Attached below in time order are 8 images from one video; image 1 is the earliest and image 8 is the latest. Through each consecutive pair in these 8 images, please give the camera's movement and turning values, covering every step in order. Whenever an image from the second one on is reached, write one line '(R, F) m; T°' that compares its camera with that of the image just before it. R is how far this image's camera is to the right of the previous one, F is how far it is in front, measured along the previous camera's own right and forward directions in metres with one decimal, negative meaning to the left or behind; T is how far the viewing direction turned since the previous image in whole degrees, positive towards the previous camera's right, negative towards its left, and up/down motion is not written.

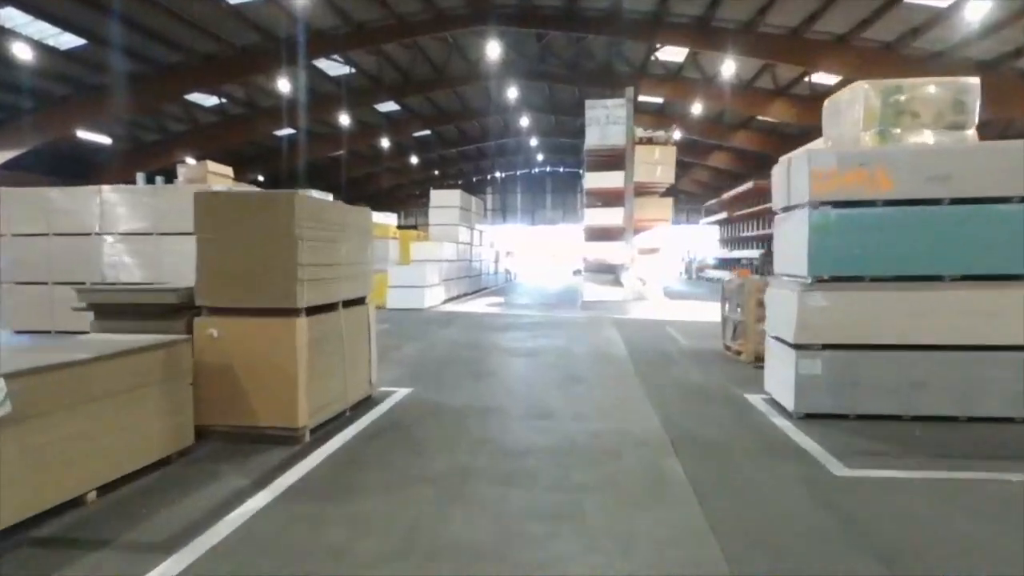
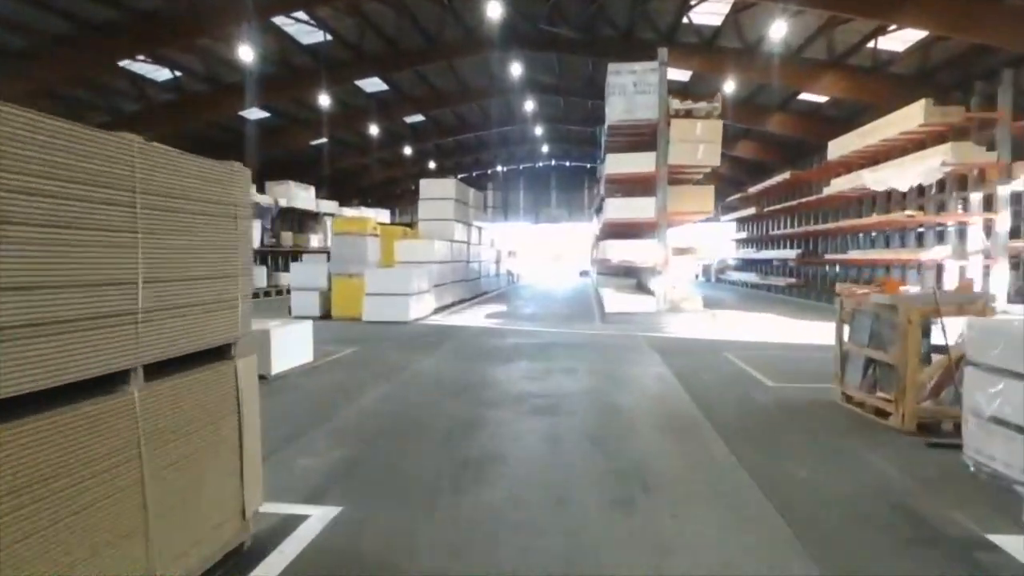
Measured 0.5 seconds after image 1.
(-0.1, +2.6) m; 0°
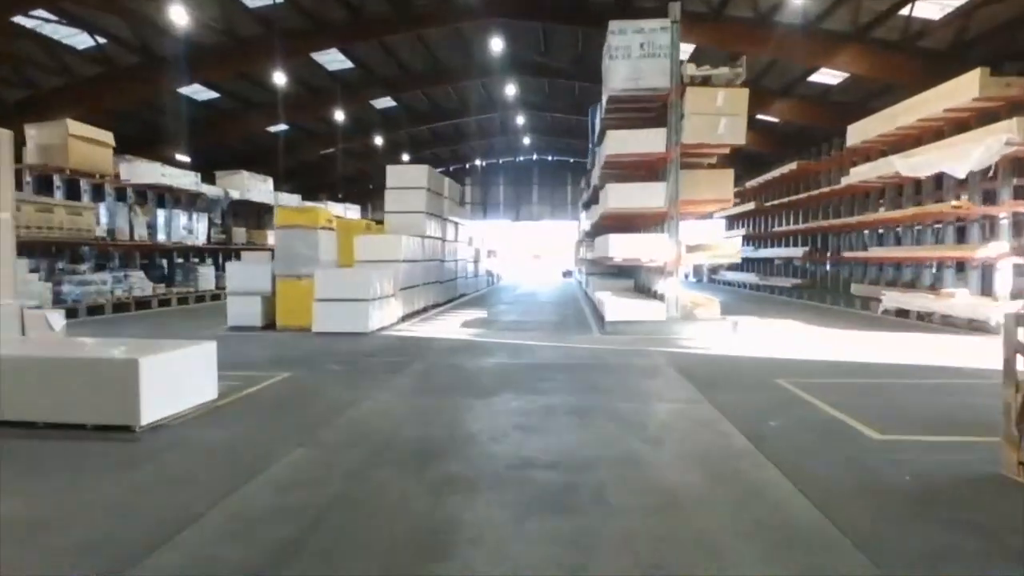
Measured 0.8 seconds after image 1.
(0.0, +1.9) m; +2°
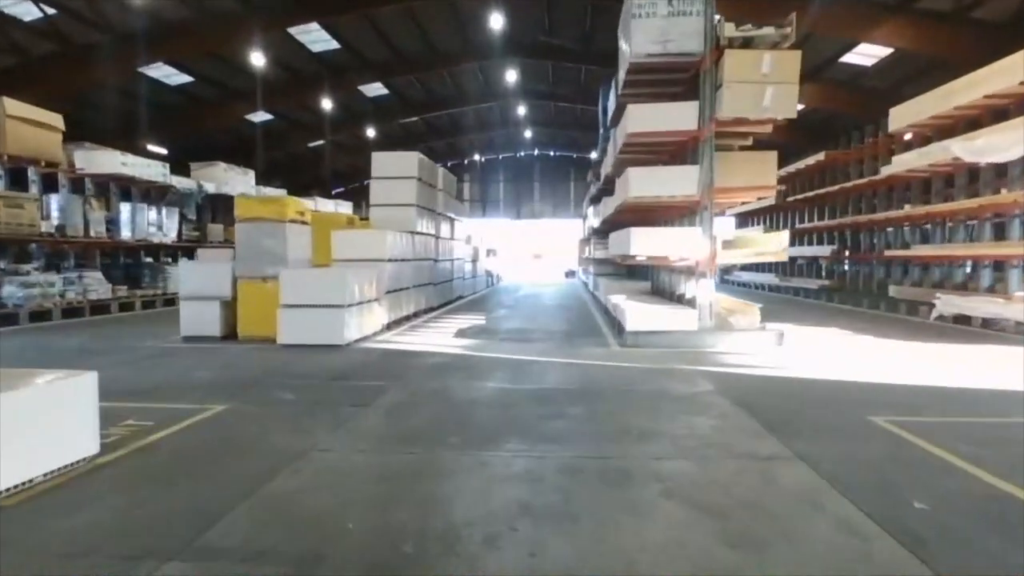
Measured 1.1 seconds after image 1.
(0.0, +1.5) m; 0°
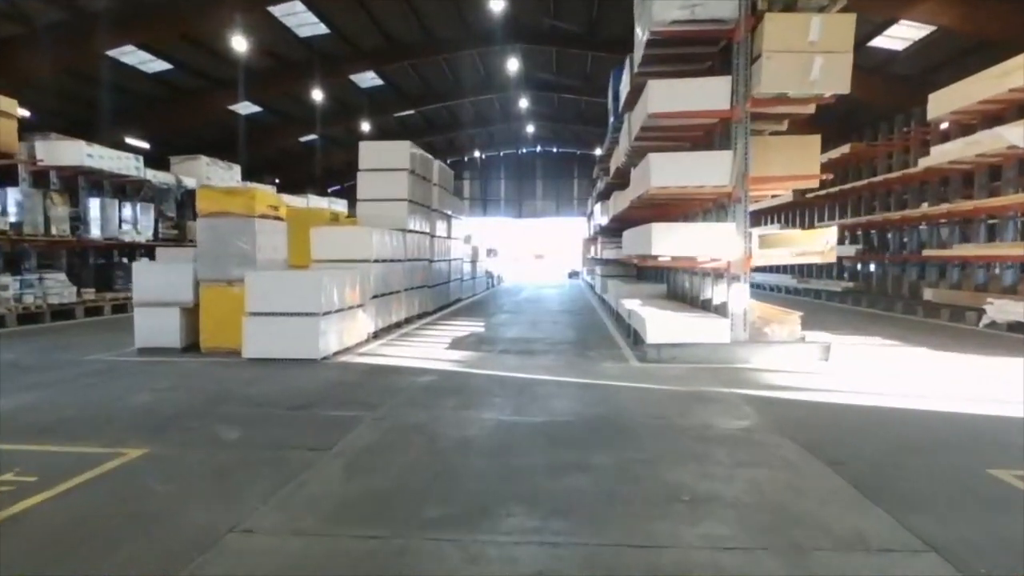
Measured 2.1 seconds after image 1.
(0.0, +1.1) m; 0°
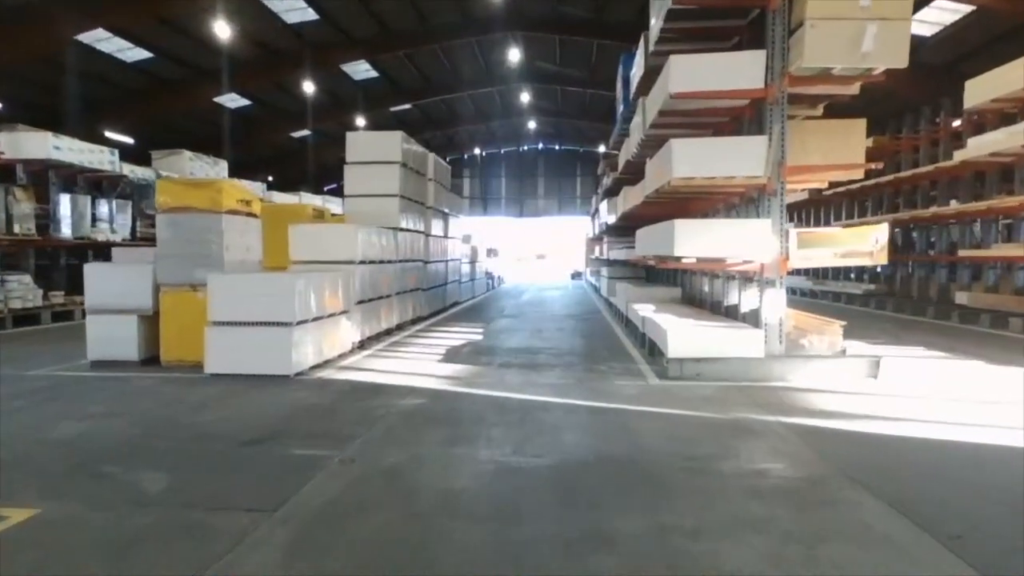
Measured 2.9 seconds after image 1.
(0.0, +0.9) m; 0°
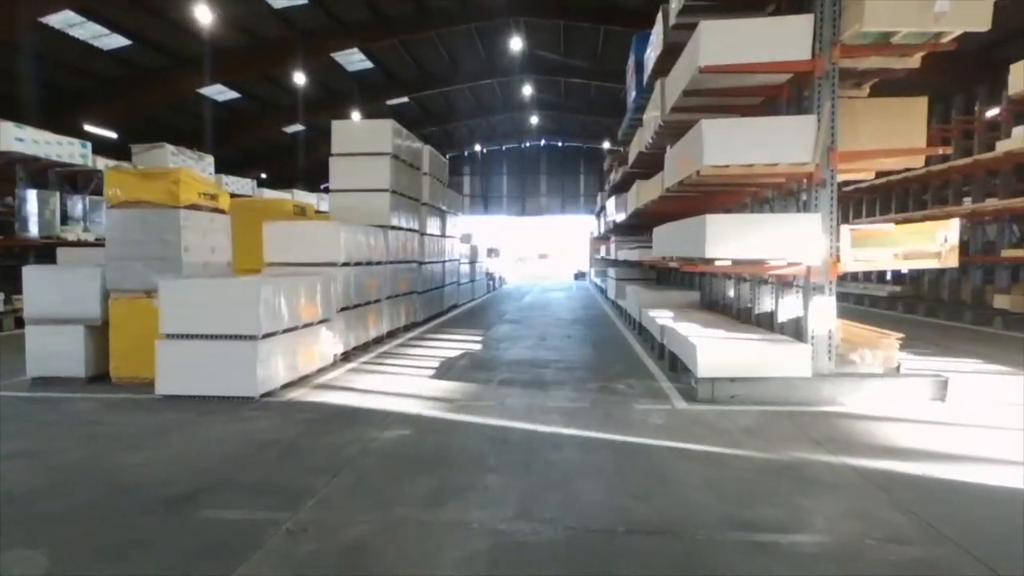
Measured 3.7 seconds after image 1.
(0.0, +0.9) m; 0°
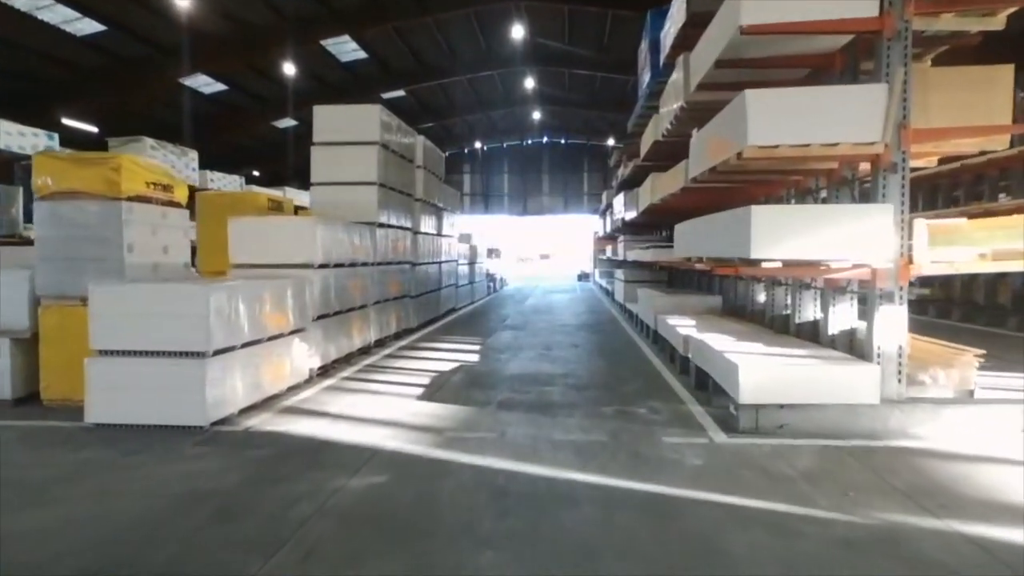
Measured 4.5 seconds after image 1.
(0.0, +0.9) m; 0°
